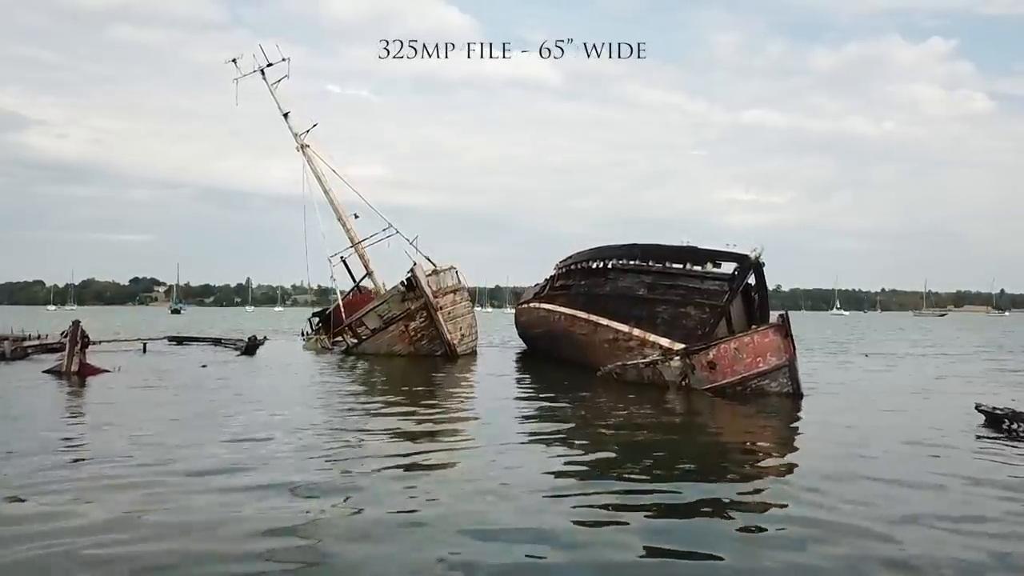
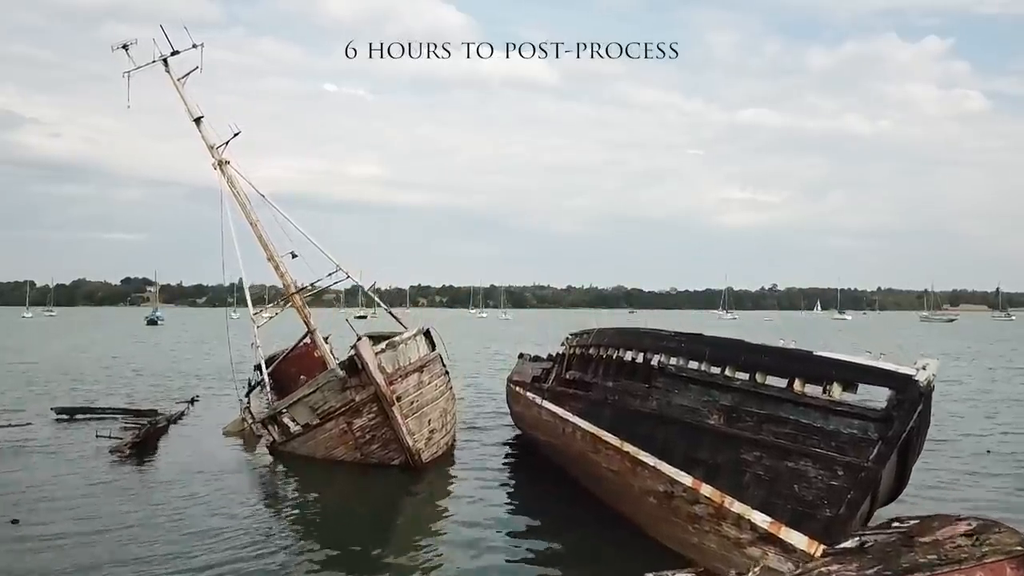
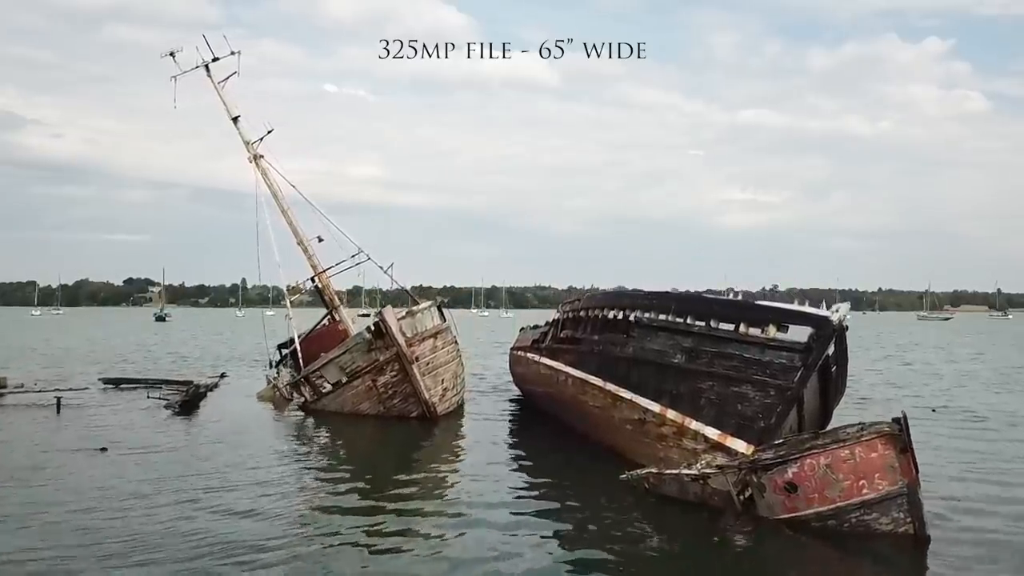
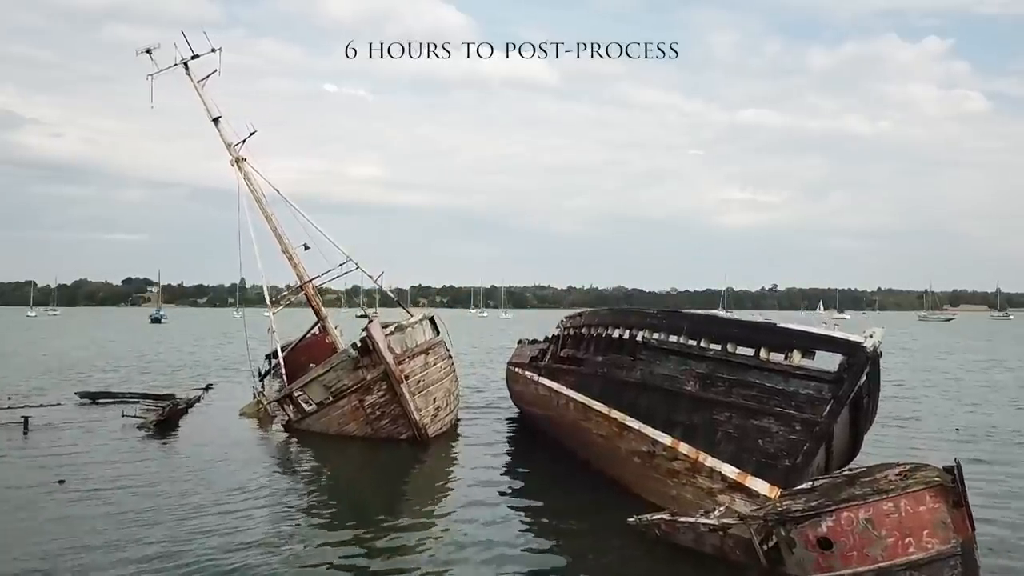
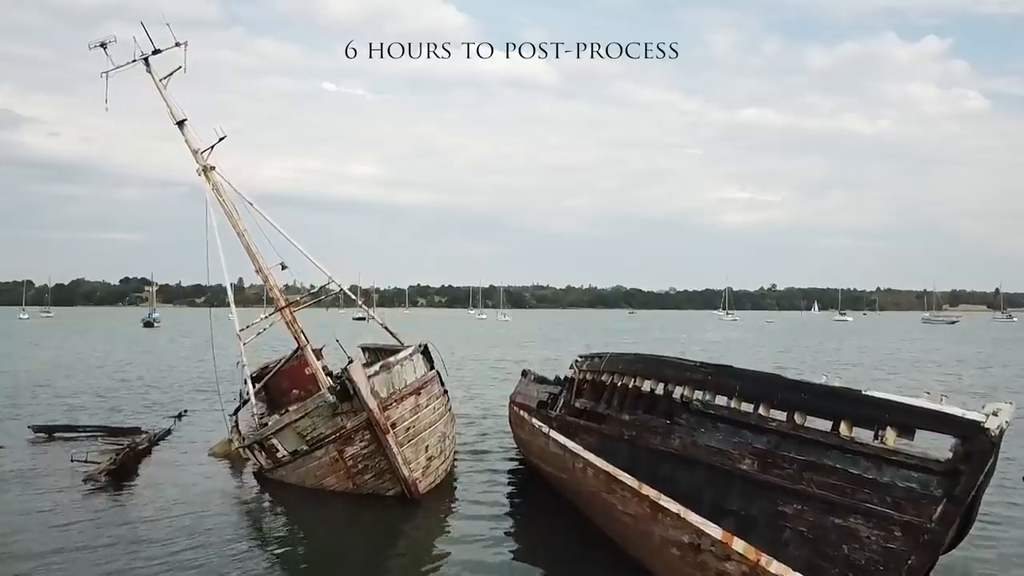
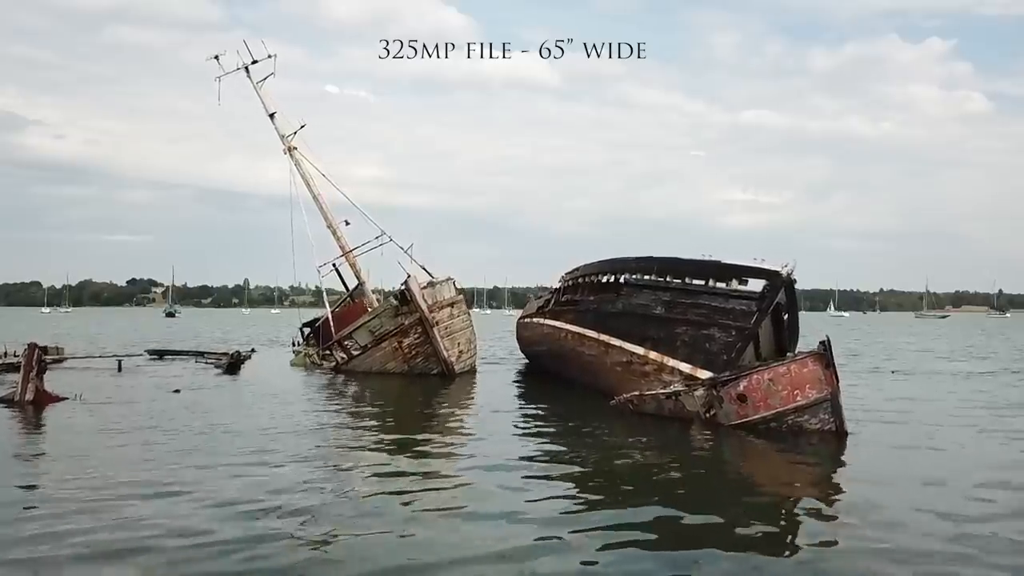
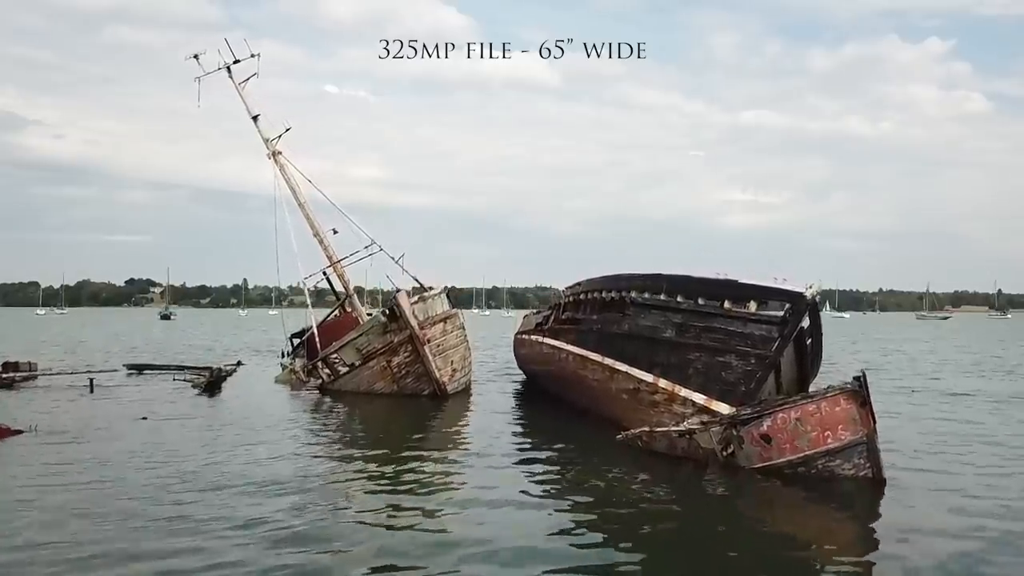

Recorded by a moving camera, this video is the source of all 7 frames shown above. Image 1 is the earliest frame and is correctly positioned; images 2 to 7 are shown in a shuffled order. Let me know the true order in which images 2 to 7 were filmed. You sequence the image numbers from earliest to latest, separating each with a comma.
6, 7, 3, 4, 2, 5
